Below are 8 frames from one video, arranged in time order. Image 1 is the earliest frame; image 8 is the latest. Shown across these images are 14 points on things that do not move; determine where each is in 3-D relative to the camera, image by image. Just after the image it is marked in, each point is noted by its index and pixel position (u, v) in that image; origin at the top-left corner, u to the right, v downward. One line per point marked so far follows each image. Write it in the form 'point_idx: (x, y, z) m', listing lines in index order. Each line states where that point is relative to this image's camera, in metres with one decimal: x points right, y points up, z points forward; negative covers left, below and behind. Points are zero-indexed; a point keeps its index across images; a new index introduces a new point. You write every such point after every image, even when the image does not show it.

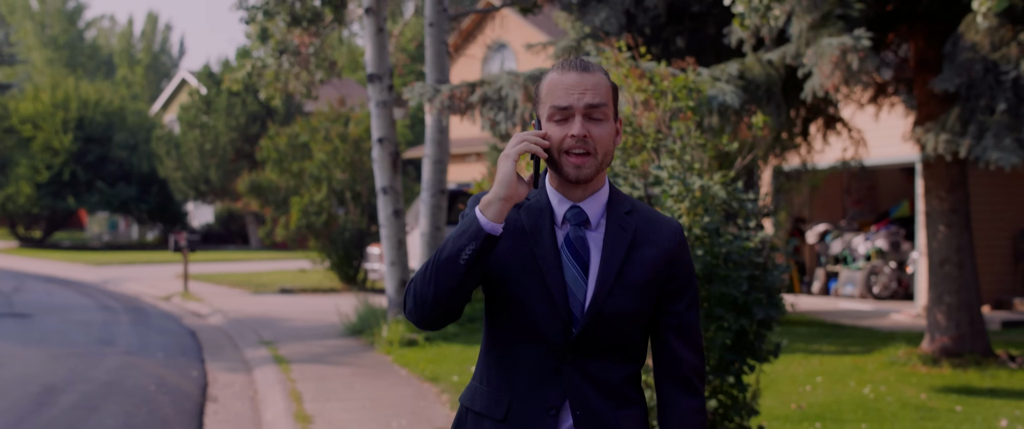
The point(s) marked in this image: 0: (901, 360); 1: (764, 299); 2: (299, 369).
0: (+3.9, -1.5, +10.4) m
1: (+1.5, -0.5, +6.3) m
2: (-2.3, -1.6, +11.0) m
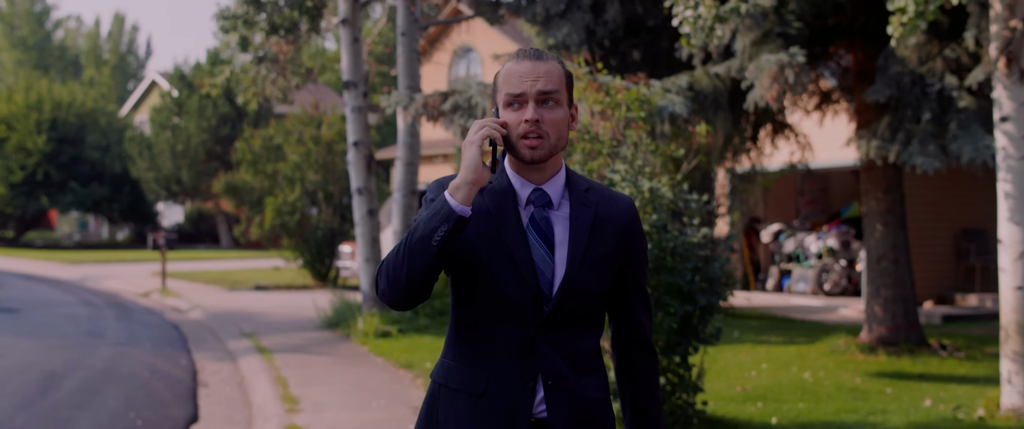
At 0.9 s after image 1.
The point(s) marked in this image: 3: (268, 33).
0: (+3.6, -1.5, +11.2) m
1: (+1.3, -0.5, +7.1) m
2: (-2.6, -1.6, +11.6) m
3: (-3.7, +2.8, +15.7) m
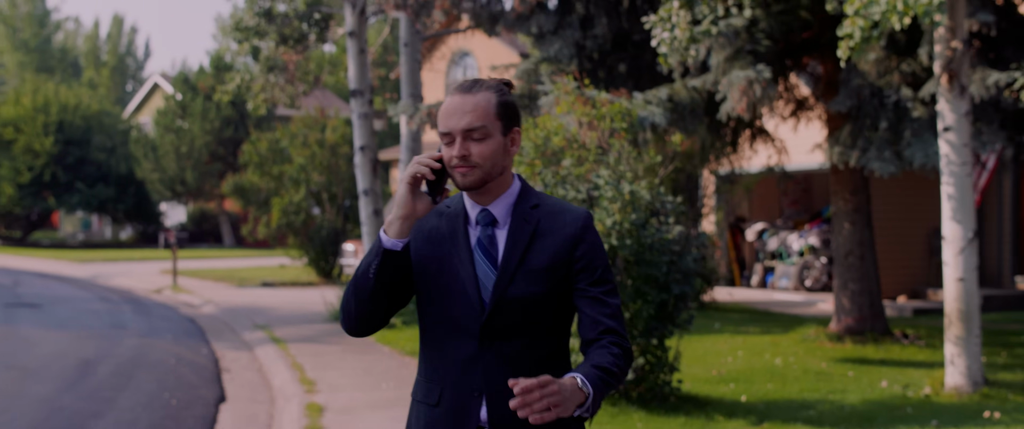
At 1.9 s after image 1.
0: (+3.6, -1.5, +12.2) m
1: (+1.3, -0.5, +8.1) m
2: (-2.7, -1.6, +12.6) m
3: (-3.8, +2.8, +16.6) m
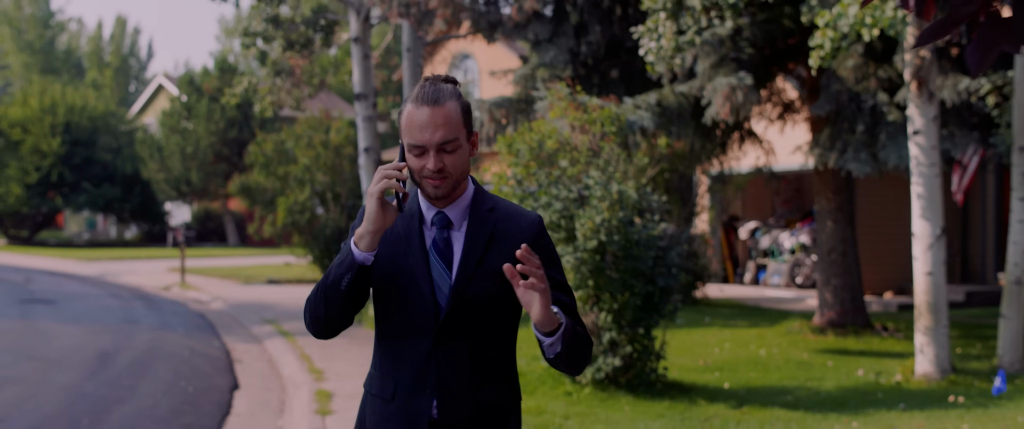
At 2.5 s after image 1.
0: (+3.5, -1.4, +12.8) m
1: (+1.3, -0.5, +8.6) m
2: (-2.7, -1.6, +13.2) m
3: (-3.8, +2.8, +17.2) m
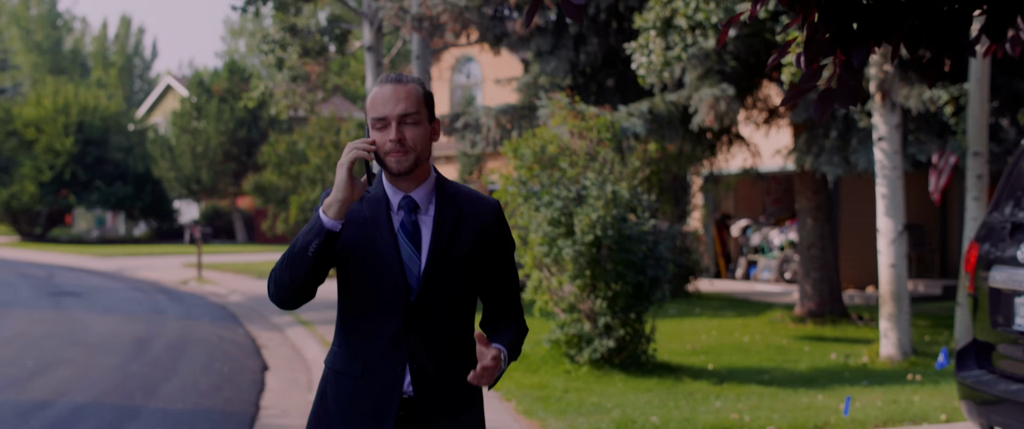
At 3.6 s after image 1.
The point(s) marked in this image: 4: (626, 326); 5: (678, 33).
0: (+3.6, -1.4, +13.8) m
1: (+1.3, -0.5, +9.7) m
2: (-2.6, -1.6, +14.2) m
3: (-3.7, +2.8, +18.2) m
4: (+1.1, -1.1, +9.7) m
5: (+1.7, +1.9, +10.8) m
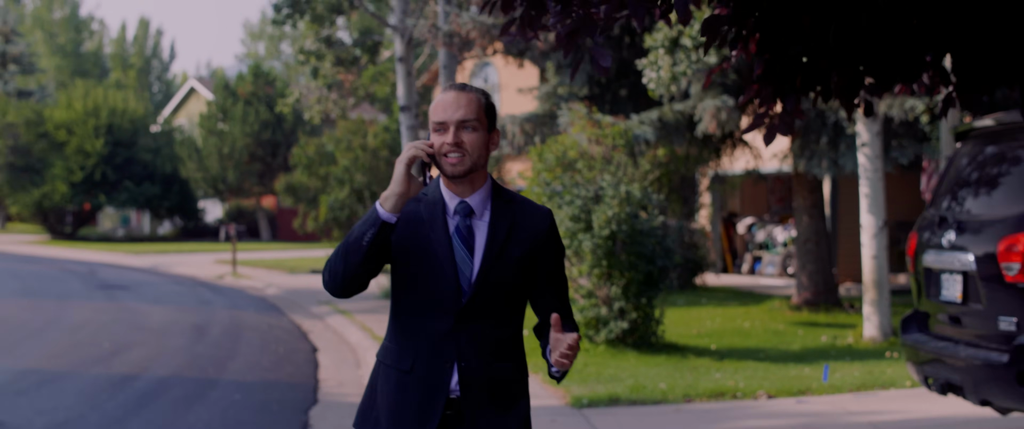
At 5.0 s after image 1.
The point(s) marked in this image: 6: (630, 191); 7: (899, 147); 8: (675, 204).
0: (+3.9, -1.4, +15.1) m
1: (+1.6, -0.4, +11.0) m
2: (-2.3, -1.5, +15.6) m
3: (-3.4, +2.9, +19.6) m
4: (+1.4, -1.0, +11.1) m
5: (+2.0, +1.9, +12.1) m
6: (+1.3, +0.2, +10.9) m
7: (+4.8, +0.8, +12.9) m
8: (+2.6, +0.2, +16.5) m
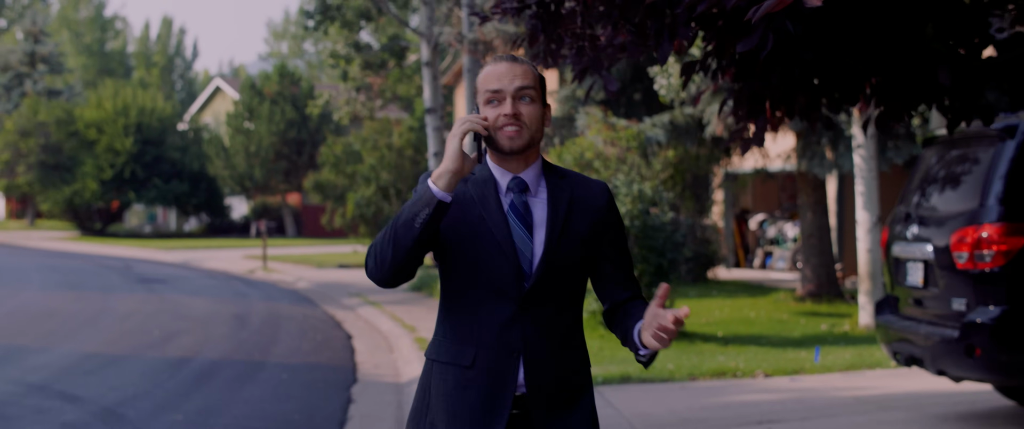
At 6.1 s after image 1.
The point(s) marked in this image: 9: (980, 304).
0: (+4.2, -1.3, +16.0) m
1: (+1.9, -0.4, +11.9) m
2: (-2.0, -1.5, +16.6) m
3: (-3.0, +2.9, +20.6) m
4: (+1.6, -1.0, +12.0) m
5: (+2.3, +2.0, +13.0) m
6: (+1.5, +0.3, +11.9) m
7: (+5.1, +0.9, +13.8) m
8: (+3.0, +0.2, +17.4) m
9: (+2.8, -0.5, +6.2) m
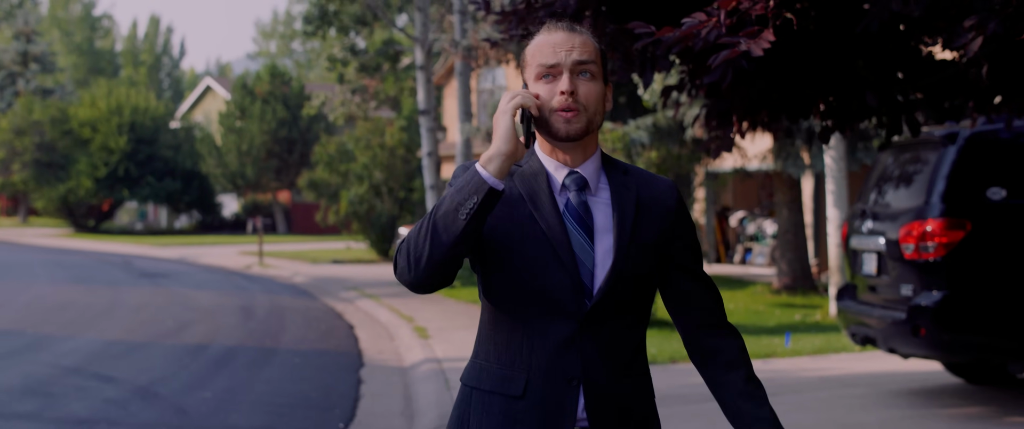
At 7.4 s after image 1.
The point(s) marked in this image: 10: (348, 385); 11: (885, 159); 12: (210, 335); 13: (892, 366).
0: (+4.1, -1.3, +16.9) m
1: (+1.8, -0.3, +12.8) m
2: (-2.1, -1.4, +17.4) m
3: (-3.2, +3.0, +21.4) m
4: (+1.5, -1.0, +12.9) m
5: (+2.2, +2.0, +13.8) m
6: (+1.4, +0.3, +12.7) m
7: (+5.0, +0.9, +14.7) m
8: (+2.8, +0.3, +18.2) m
9: (+2.8, -0.5, +7.1) m
10: (-1.5, -1.6, +9.7) m
11: (+3.0, +0.5, +8.3) m
12: (-3.9, -1.5, +13.5) m
13: (+3.5, -1.4, +9.5) m
